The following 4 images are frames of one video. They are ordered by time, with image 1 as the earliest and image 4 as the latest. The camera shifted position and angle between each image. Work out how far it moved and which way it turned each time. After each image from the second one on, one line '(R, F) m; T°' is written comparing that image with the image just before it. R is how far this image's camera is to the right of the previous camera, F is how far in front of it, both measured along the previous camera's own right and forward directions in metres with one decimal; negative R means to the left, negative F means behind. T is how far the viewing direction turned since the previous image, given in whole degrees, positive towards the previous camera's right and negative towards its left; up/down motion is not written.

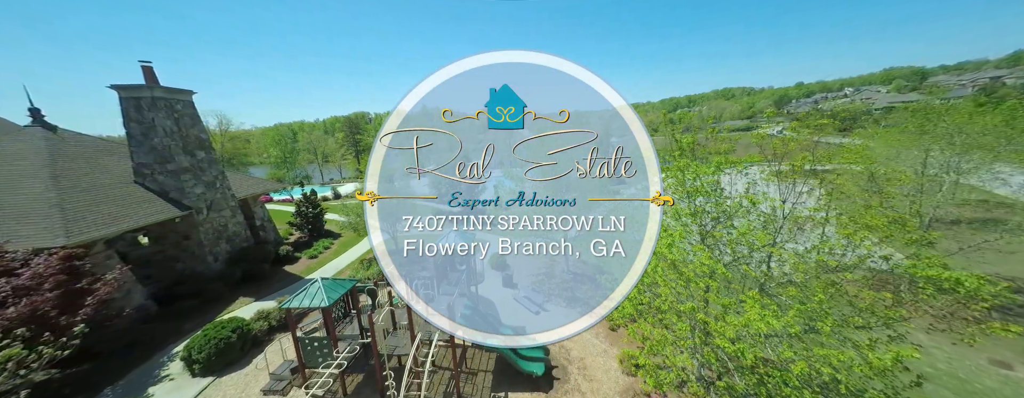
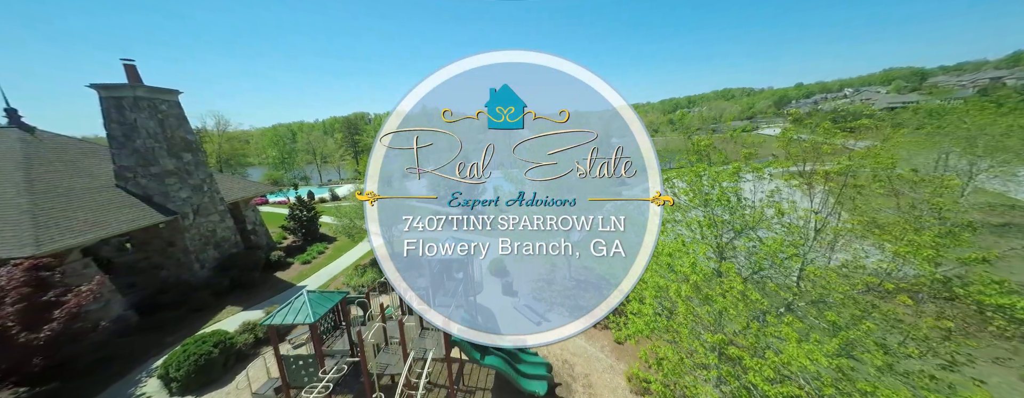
(0.0, +0.5) m; 0°
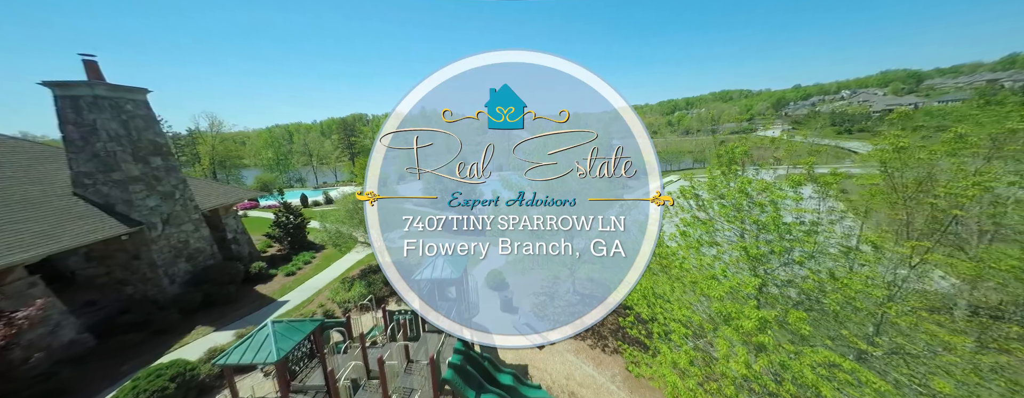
(0.0, +1.0) m; 0°
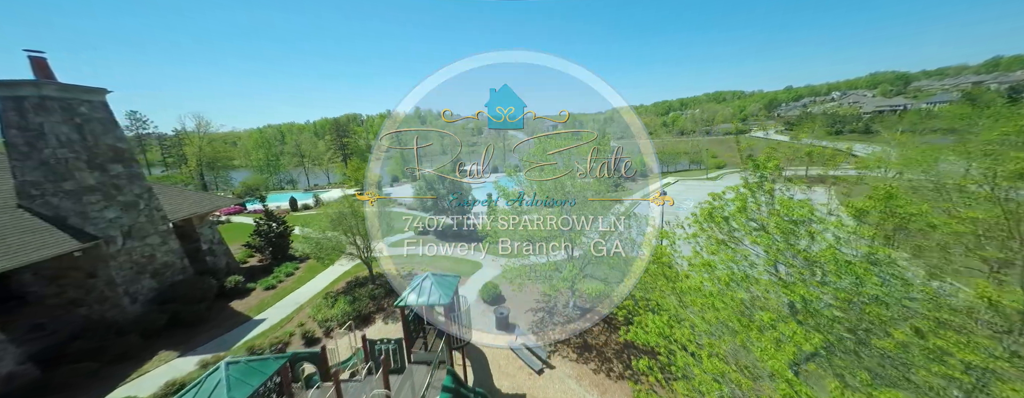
(0.0, +0.8) m; +1°
